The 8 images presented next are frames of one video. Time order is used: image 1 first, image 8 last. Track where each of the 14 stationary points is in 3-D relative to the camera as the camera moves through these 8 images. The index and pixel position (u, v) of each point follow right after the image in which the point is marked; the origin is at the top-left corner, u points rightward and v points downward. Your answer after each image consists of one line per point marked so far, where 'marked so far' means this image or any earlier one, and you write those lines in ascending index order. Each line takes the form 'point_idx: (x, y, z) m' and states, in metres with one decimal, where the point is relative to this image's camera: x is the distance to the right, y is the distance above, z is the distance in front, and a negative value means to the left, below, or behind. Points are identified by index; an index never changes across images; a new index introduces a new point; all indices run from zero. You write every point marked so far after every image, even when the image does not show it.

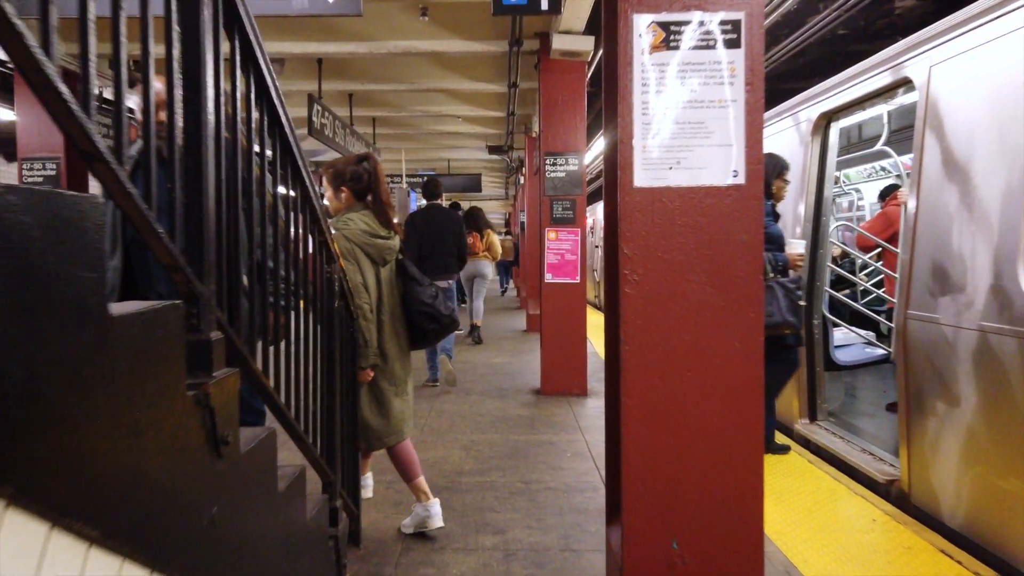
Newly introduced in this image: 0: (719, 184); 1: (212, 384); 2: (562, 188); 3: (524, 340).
0: (+0.4, +0.2, +1.7) m
1: (-0.5, -0.2, +1.2) m
2: (+0.3, +0.7, +5.3) m
3: (+0.1, -0.5, +8.3) m
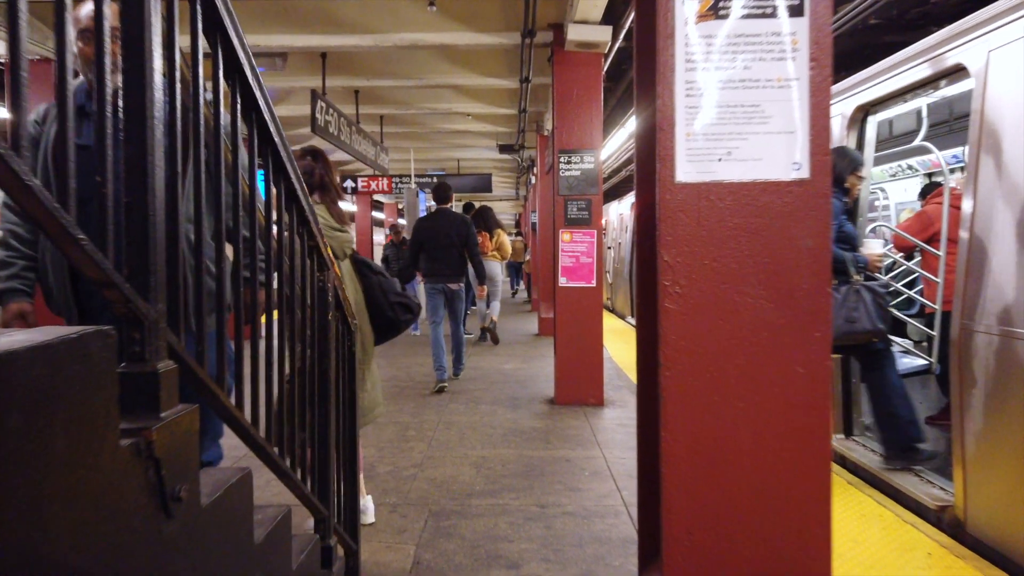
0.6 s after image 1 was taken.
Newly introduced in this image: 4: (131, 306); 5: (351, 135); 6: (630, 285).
0: (+0.5, +0.2, +1.4) m
1: (-0.4, -0.2, +1.0) m
2: (+0.4, +0.6, +5.1) m
3: (+0.3, -0.6, +8.0) m
4: (-0.5, 0.0, +1.0) m
5: (-1.4, +1.3, +6.9) m
6: (+1.6, 0.0, +10.6) m
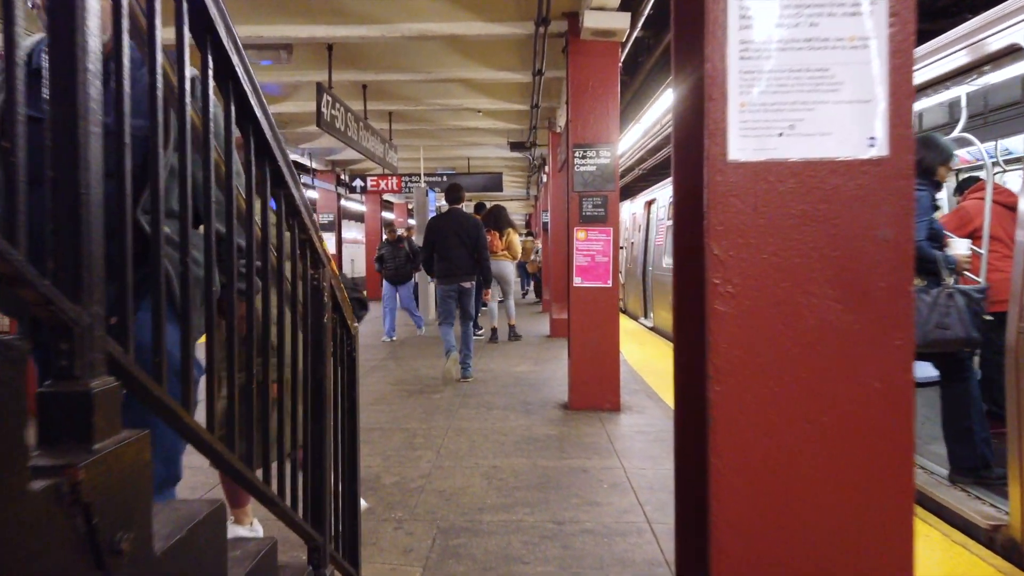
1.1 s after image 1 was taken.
0: (+0.5, +0.2, +1.2) m
1: (-0.4, -0.2, +0.8) m
2: (+0.5, +0.6, +4.8) m
3: (+0.4, -0.6, +7.8) m
4: (-0.4, 0.0, +0.8) m
5: (-1.3, +1.3, +6.7) m
6: (+1.7, 0.0, +10.4) m
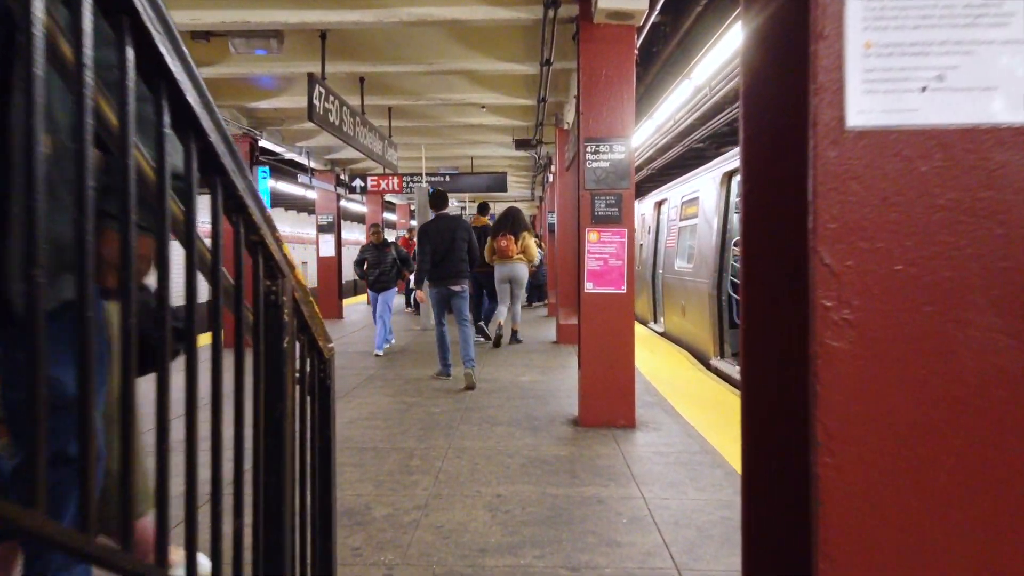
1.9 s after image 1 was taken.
0: (+0.5, +0.2, +0.8) m
1: (-0.4, -0.2, +0.4) m
2: (+0.5, +0.6, +4.5) m
3: (+0.4, -0.6, +7.4) m
4: (-0.4, 0.0, +0.4) m
5: (-1.2, +1.3, +6.3) m
6: (+1.8, 0.0, +10.0) m
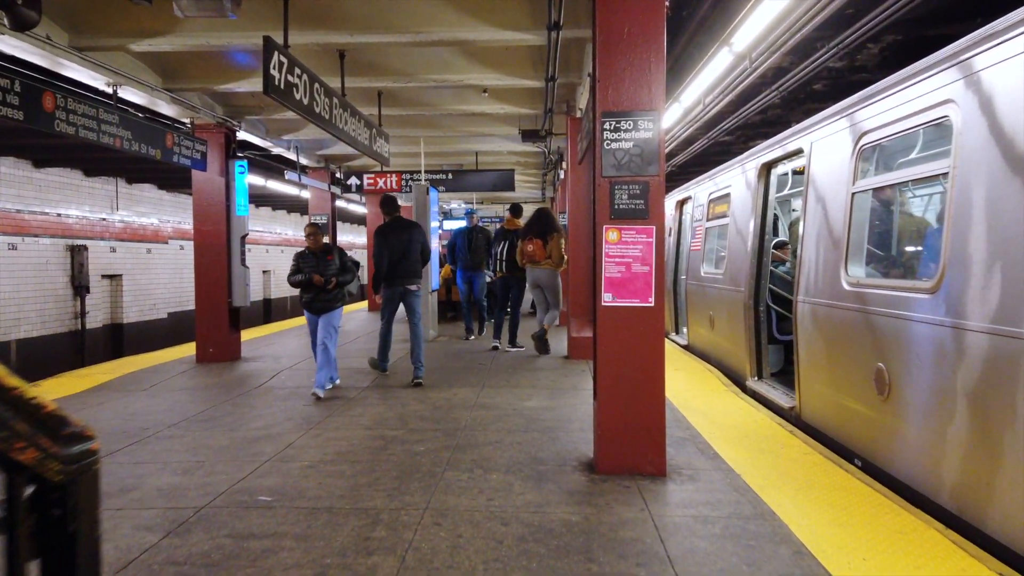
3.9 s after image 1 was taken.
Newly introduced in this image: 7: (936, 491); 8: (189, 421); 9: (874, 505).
0: (+0.5, +0.1, -0.1) m
1: (-0.5, -0.2, -0.5) m
2: (+0.5, +0.5, +3.6) m
3: (+0.5, -0.7, +6.5) m
4: (-0.5, -0.1, -0.5) m
5: (-1.2, +1.2, +5.5) m
6: (+1.9, -0.1, +9.1) m
7: (+1.8, -0.9, +3.4) m
8: (-2.0, -0.8, +4.8) m
9: (+1.4, -0.9, +3.2) m
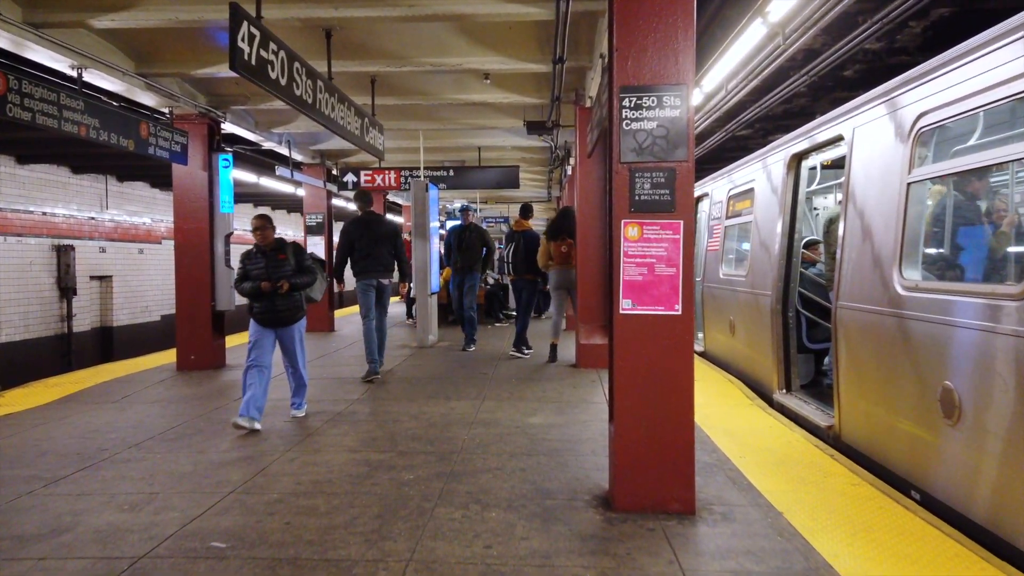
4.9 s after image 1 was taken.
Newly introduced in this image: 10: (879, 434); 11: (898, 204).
0: (+0.4, +0.1, -0.6) m
1: (-0.5, -0.2, -1.0) m
2: (+0.5, +0.5, +3.0) m
3: (+0.5, -0.7, +6.0) m
4: (-0.5, -0.1, -1.0) m
5: (-1.2, +1.2, +5.0) m
6: (+1.9, -0.1, +8.5) m
7: (+1.8, -0.9, +2.9) m
8: (-1.9, -0.8, +4.3) m
9: (+1.4, -0.9, +2.6) m
10: (+1.8, -0.7, +4.0) m
11: (+1.9, +0.4, +3.9) m
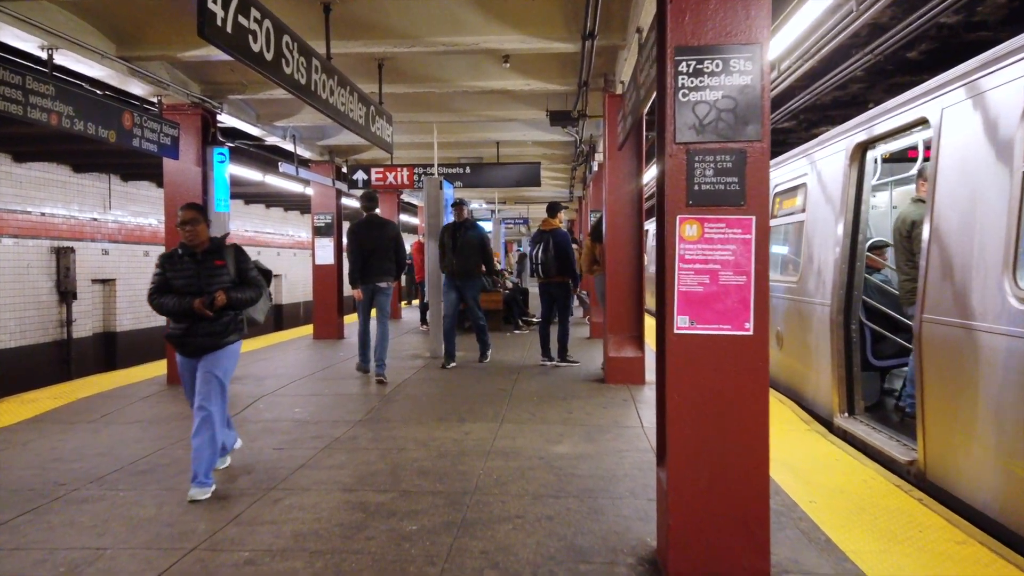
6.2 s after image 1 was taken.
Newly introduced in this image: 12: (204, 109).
0: (+0.4, +0.1, -1.3) m
1: (-0.5, -0.3, -1.6) m
2: (+0.6, +0.5, +2.4) m
3: (+0.6, -0.7, +5.3) m
4: (-0.5, -0.1, -1.6) m
5: (-1.1, +1.1, +4.4) m
6: (+2.1, -0.2, +7.9) m
7: (+1.9, -0.9, +2.2) m
8: (-1.8, -0.9, +3.7) m
9: (+1.5, -0.9, +2.0) m
10: (+1.9, -0.8, +3.3) m
11: (+2.0, +0.4, +3.2) m
12: (-2.4, +1.4, +6.3) m
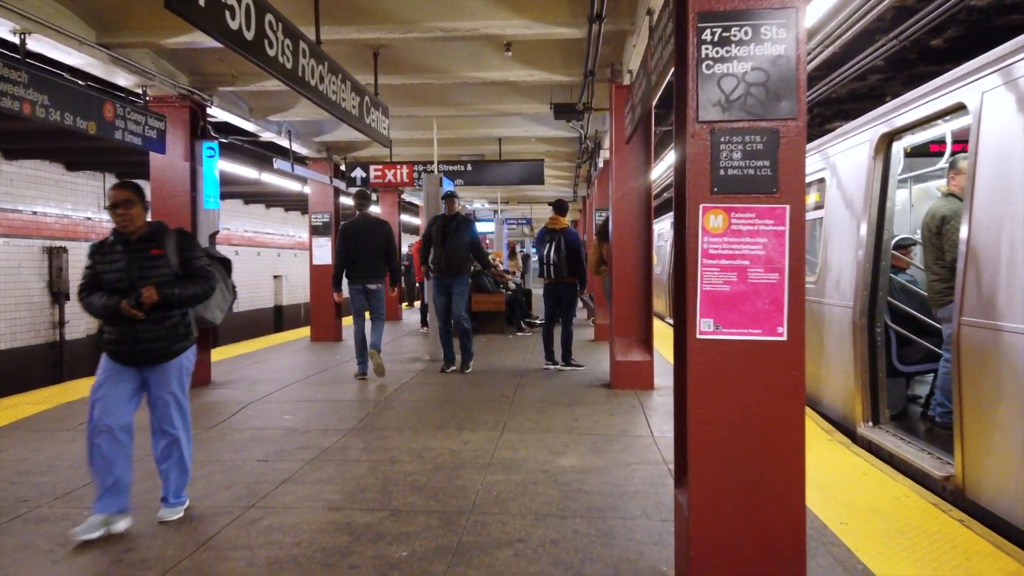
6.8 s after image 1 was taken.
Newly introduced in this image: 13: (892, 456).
0: (+0.4, +0.1, -1.5) m
1: (-0.5, -0.3, -1.9) m
2: (+0.6, +0.5, +2.1) m
3: (+0.6, -0.8, +5.0) m
4: (-0.5, -0.1, -1.9) m
5: (-1.1, +1.1, +4.1) m
6: (+2.1, -0.2, +7.6) m
7: (+1.9, -0.9, +1.9) m
8: (-1.8, -0.9, +3.4) m
9: (+1.5, -0.9, +1.7) m
10: (+1.9, -0.8, +3.0) m
11: (+2.0, +0.4, +2.9) m
12: (-2.4, +1.4, +6.0) m
13: (+1.9, -0.8, +4.0) m
